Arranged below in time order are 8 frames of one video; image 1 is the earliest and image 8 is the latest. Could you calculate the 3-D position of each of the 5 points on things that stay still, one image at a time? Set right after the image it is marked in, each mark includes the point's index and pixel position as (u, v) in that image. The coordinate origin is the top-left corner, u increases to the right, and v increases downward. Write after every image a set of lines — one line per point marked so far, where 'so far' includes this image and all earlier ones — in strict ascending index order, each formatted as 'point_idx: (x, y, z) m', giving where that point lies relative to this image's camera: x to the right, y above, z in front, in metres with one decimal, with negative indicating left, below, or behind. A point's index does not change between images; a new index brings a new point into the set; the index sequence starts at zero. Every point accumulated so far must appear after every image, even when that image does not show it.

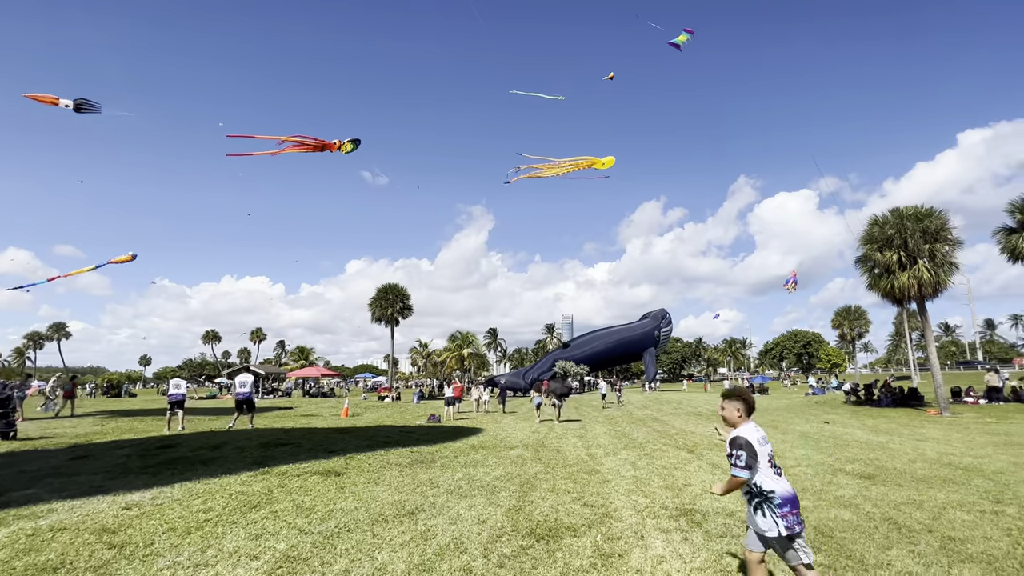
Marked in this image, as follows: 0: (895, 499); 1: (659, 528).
0: (+6.4, -3.5, +8.0) m
1: (+2.0, -3.3, +6.5) m
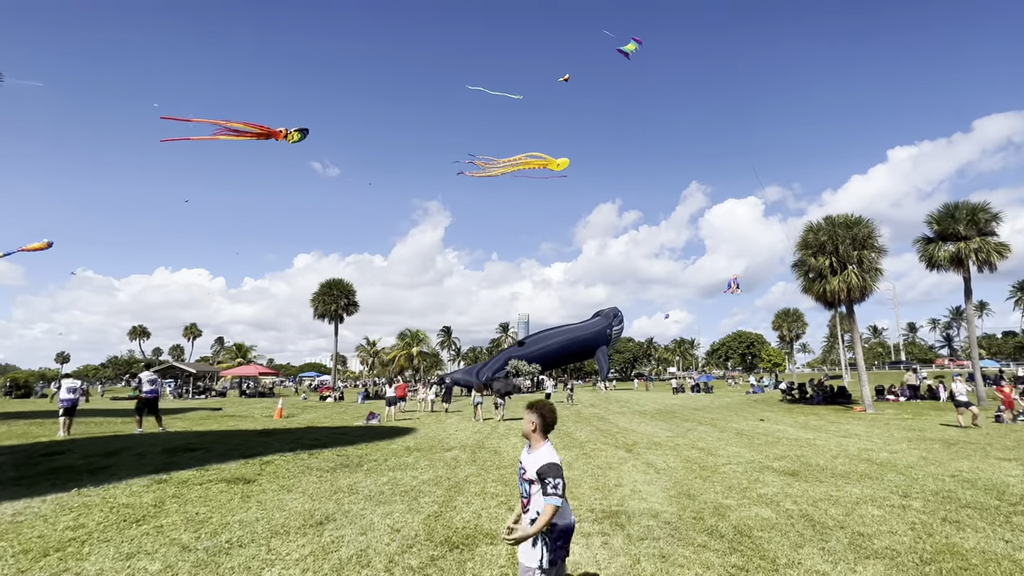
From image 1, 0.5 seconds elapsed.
0: (+5.2, -3.6, +8.2) m
1: (+0.9, -3.3, +6.3) m
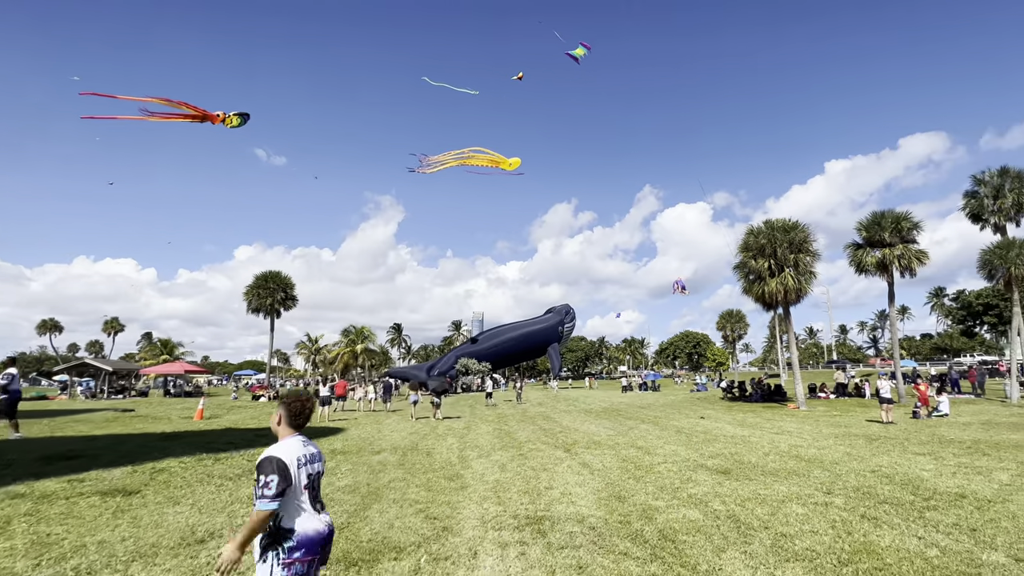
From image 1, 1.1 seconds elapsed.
0: (+3.9, -3.5, +8.1) m
1: (-0.2, -3.1, +5.9) m
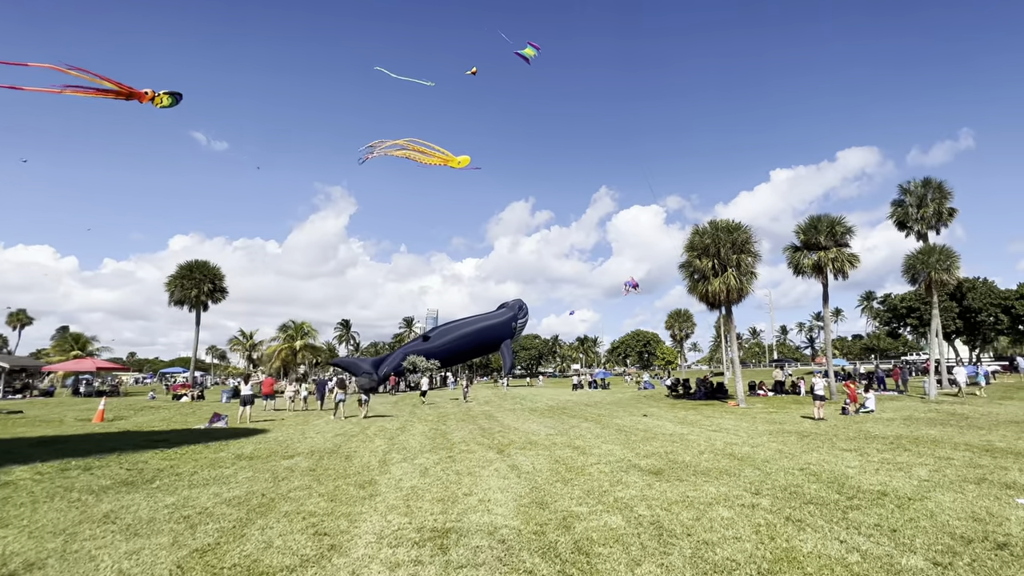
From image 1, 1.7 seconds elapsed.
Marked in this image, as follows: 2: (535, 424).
0: (+2.5, -3.4, +7.7) m
1: (-1.3, -2.9, +5.1) m
2: (+0.8, -5.2, +18.3) m
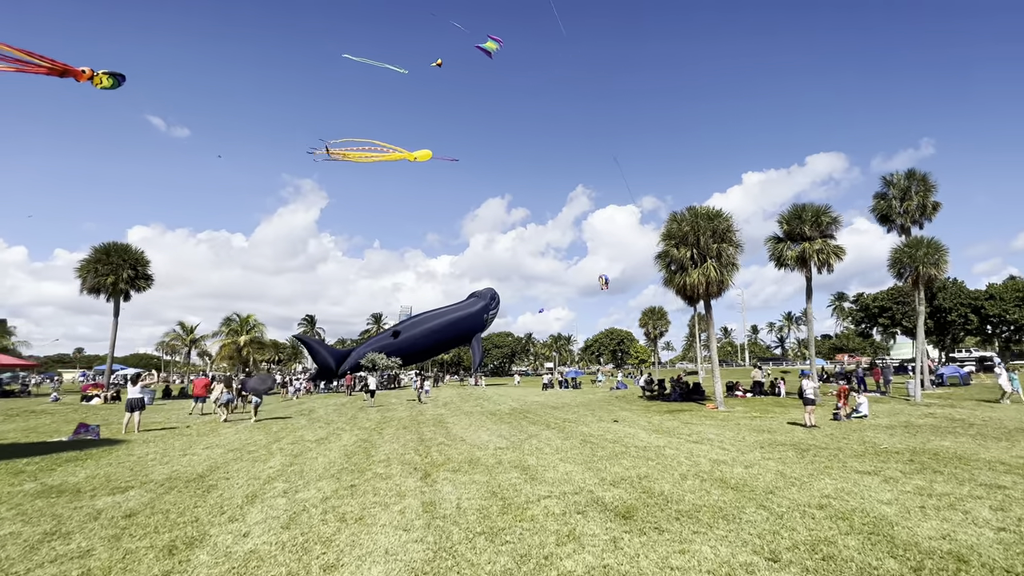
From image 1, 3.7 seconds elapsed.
0: (+1.4, -2.9, +5.0) m
1: (-2.3, -2.5, +2.2) m
2: (-0.9, -4.7, +15.5) m
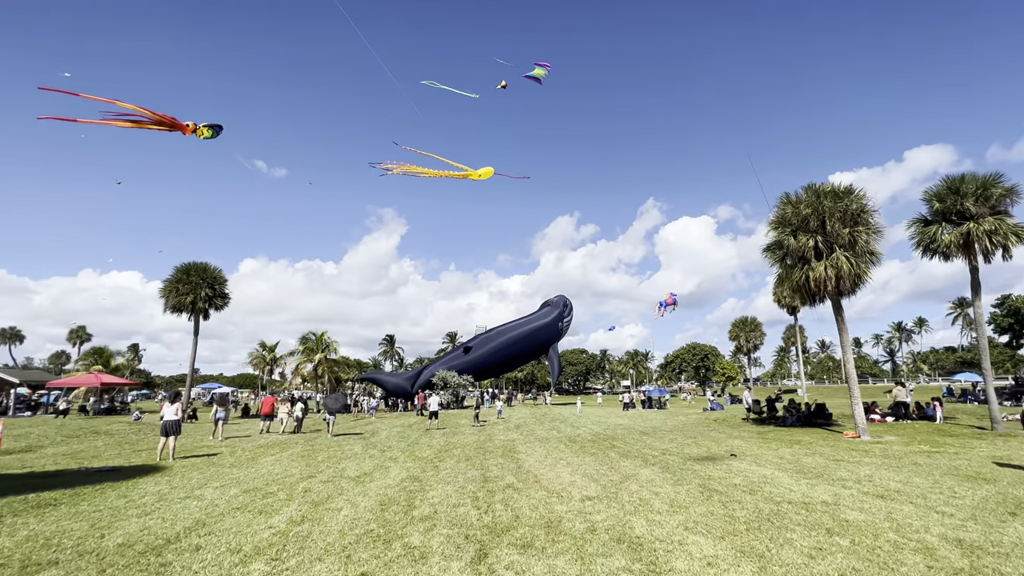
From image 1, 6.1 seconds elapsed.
0: (+2.0, -2.4, +1.4) m
1: (-2.1, -1.9, -0.8) m
2: (+1.4, -4.6, +12.0) m
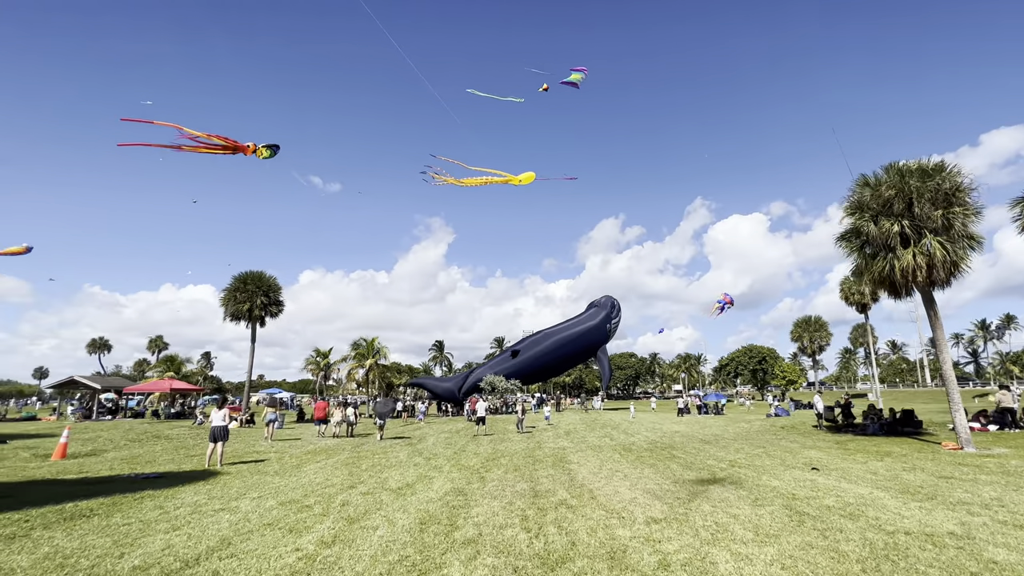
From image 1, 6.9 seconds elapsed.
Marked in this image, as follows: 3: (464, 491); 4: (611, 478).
0: (+2.1, -2.2, +0.2) m
1: (-2.2, -1.8, -1.6) m
2: (+2.6, -4.5, +10.8) m
3: (-1.0, -4.4, +10.4) m
4: (+2.5, -4.7, +11.8) m
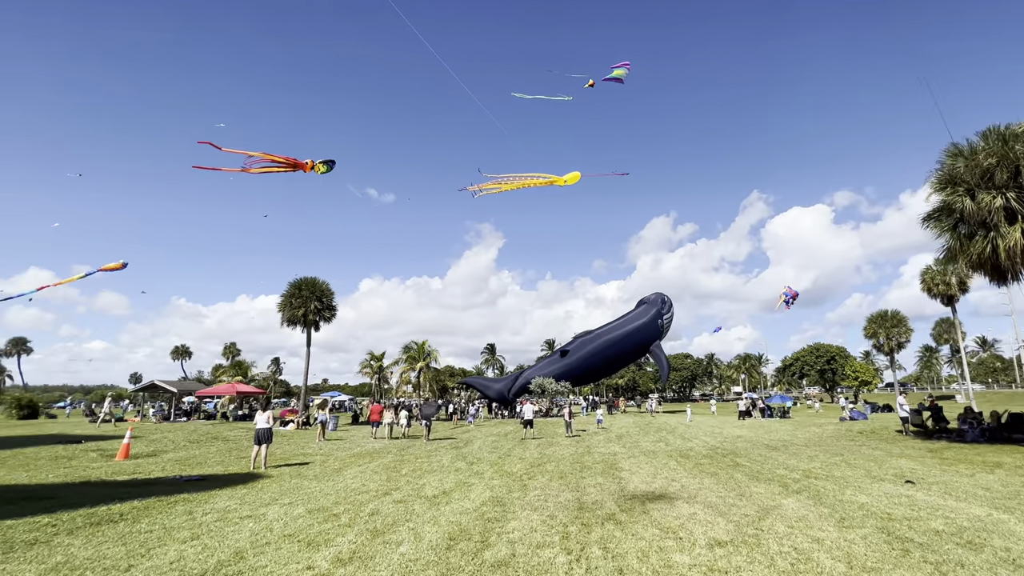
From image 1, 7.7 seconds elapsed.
0: (+1.8, -1.9, -0.9) m
1: (-2.6, -1.6, -2.2) m
2: (+3.4, -4.2, +9.6) m
3: (-0.1, -4.3, +9.6) m
4: (+3.5, -4.5, +10.6) m
